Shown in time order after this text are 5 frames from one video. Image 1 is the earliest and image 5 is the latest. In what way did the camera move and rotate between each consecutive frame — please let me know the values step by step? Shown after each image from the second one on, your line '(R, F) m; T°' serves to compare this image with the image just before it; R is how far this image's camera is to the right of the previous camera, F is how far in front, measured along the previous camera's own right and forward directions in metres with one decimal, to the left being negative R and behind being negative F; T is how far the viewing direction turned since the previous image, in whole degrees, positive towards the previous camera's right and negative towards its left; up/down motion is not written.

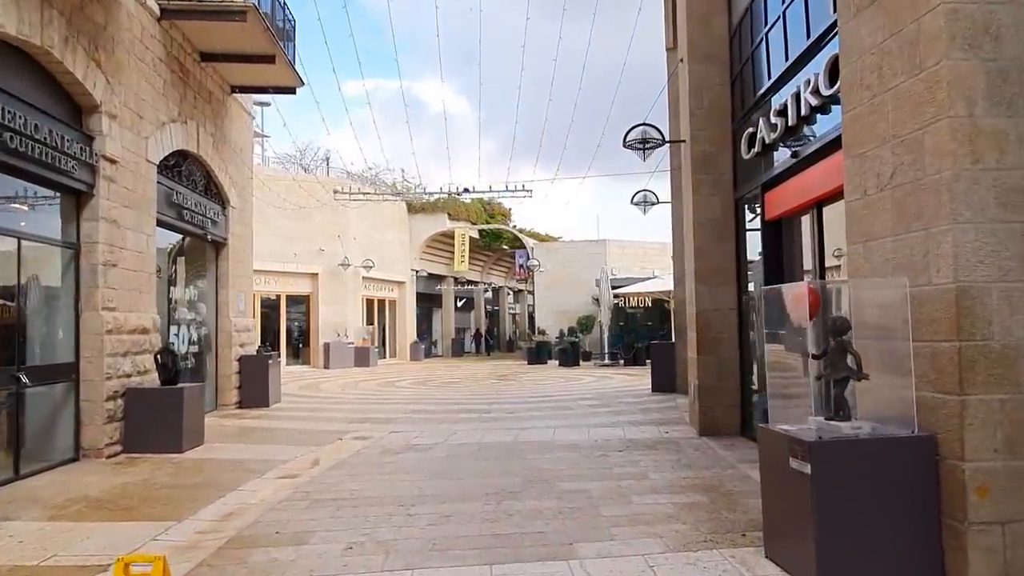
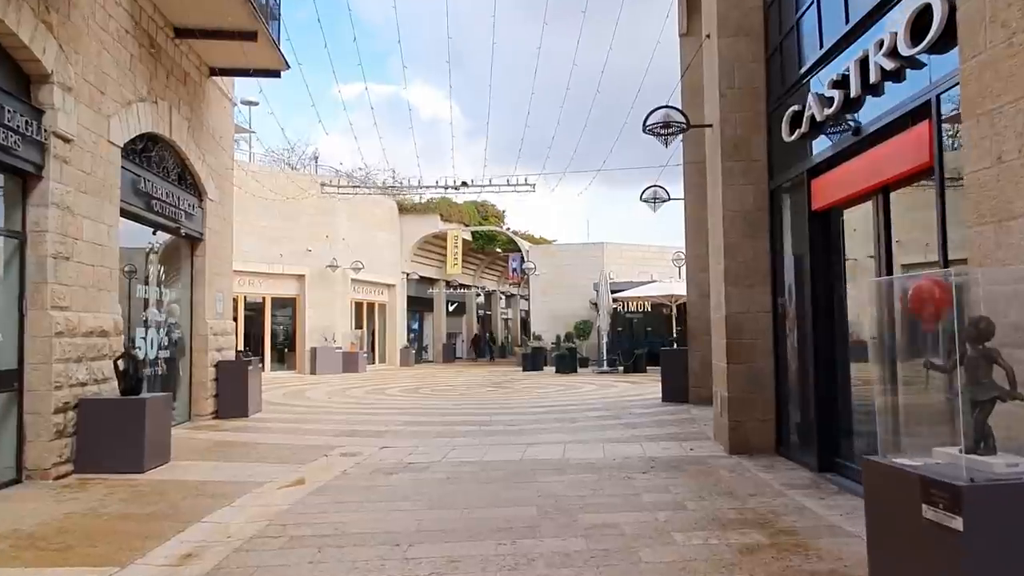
(-0.2, +1.0) m; +1°
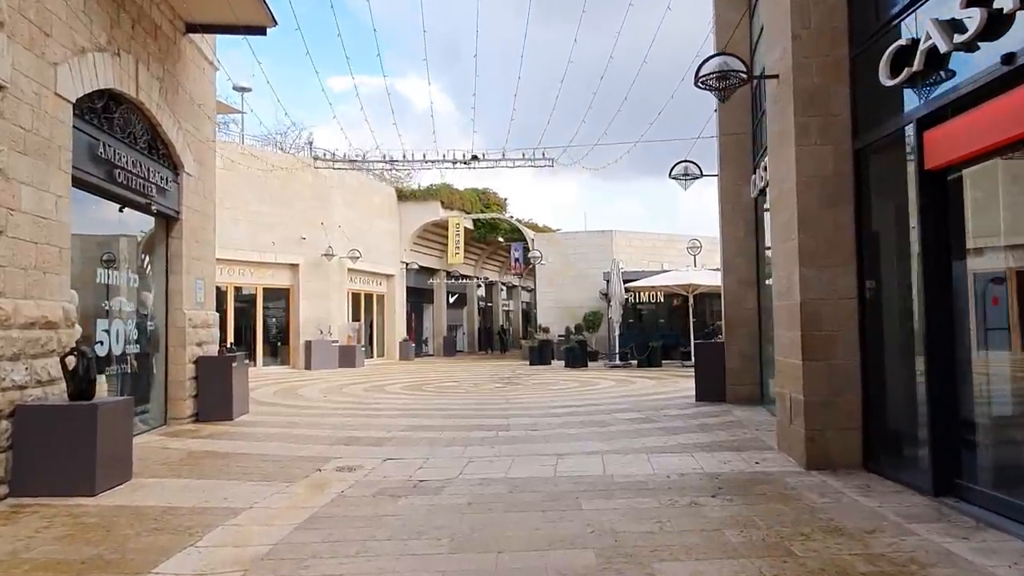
(-0.3, +1.4) m; 0°
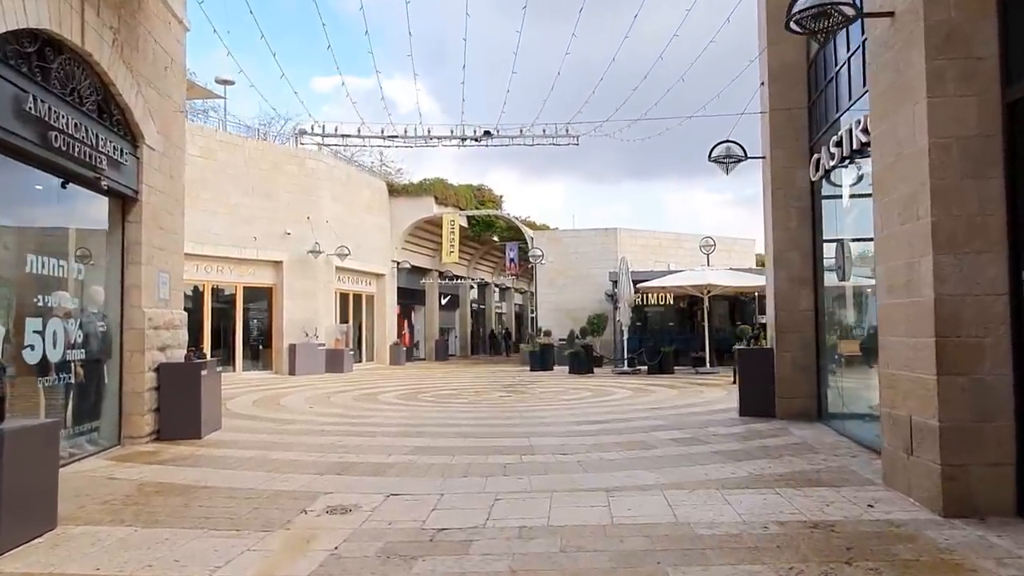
(-0.4, +1.6) m; +1°
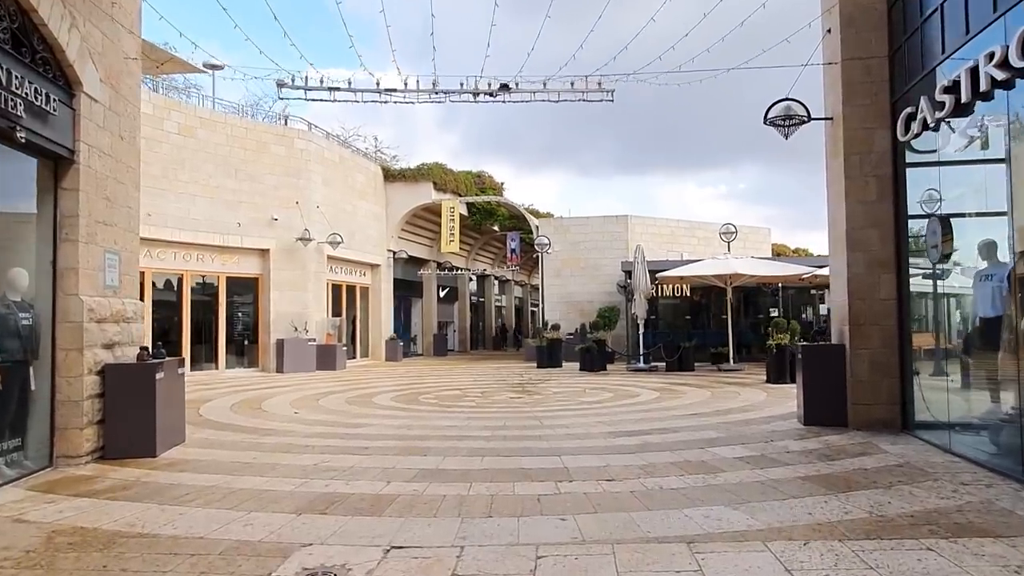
(-0.3, +1.7) m; 0°
